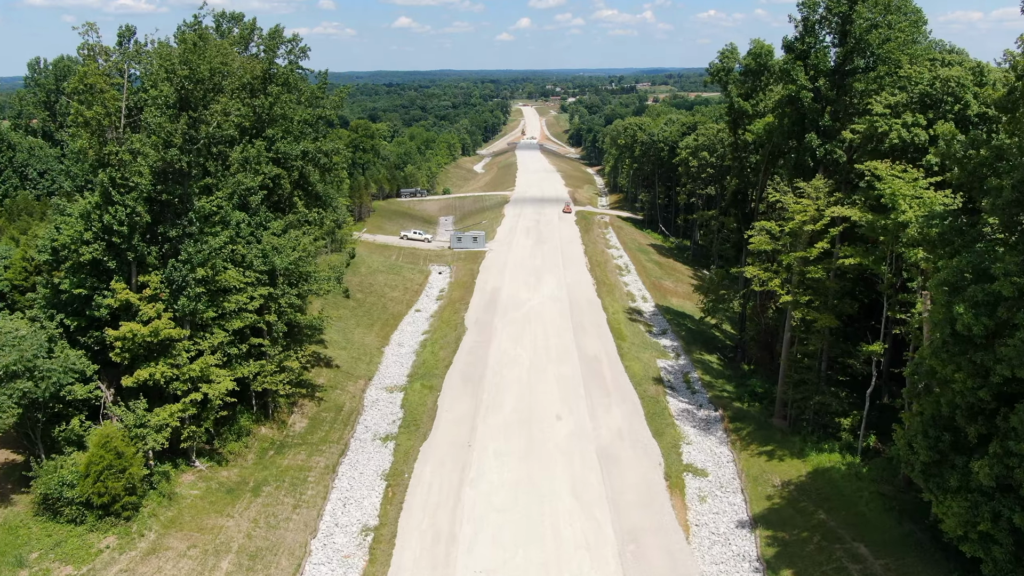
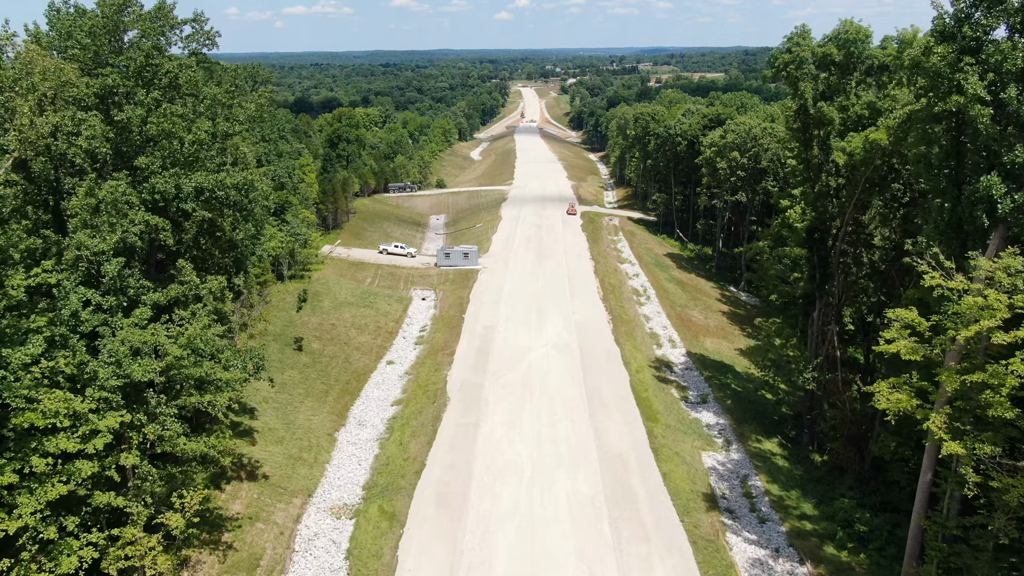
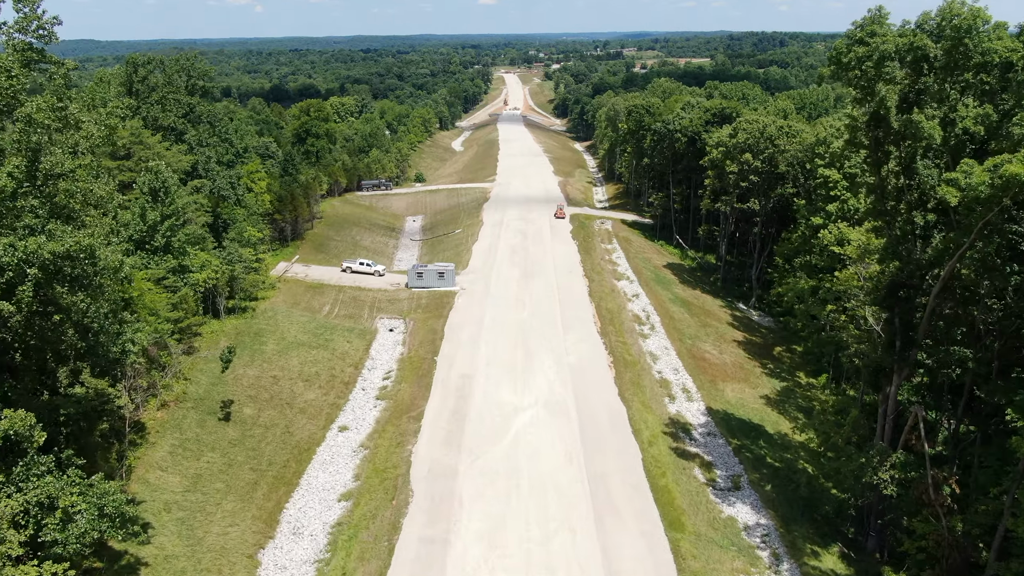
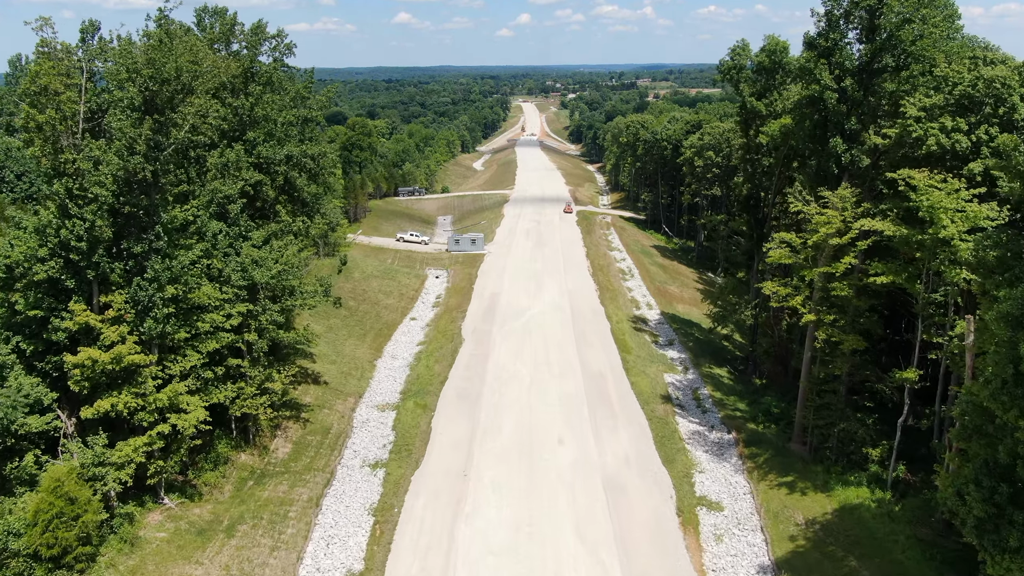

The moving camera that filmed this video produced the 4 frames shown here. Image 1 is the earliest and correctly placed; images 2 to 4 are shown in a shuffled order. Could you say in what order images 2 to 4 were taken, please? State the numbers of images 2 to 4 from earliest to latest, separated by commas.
4, 2, 3
